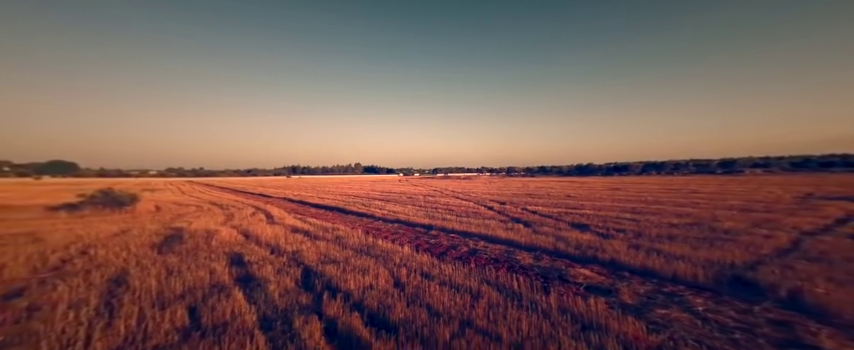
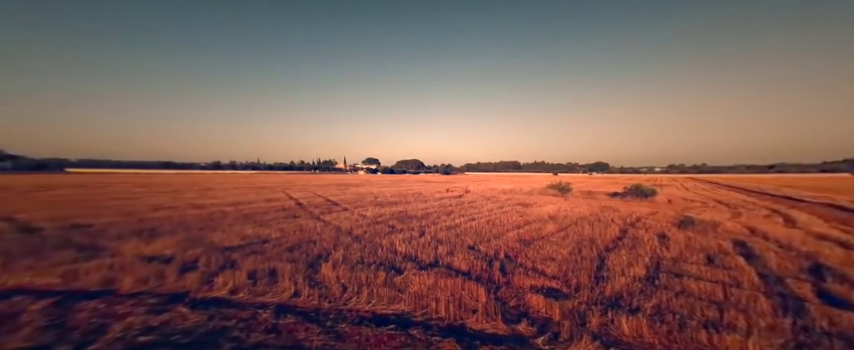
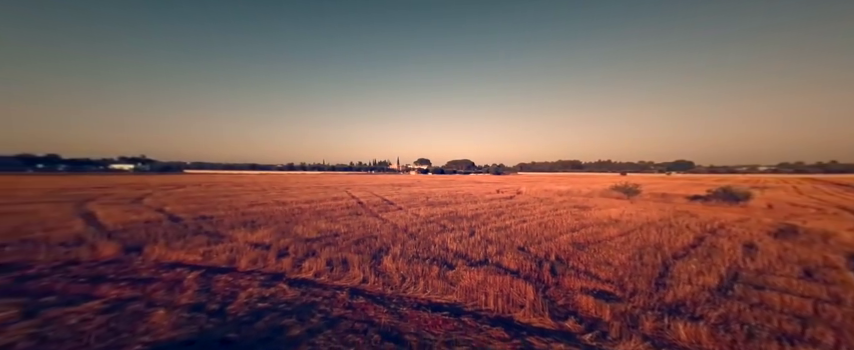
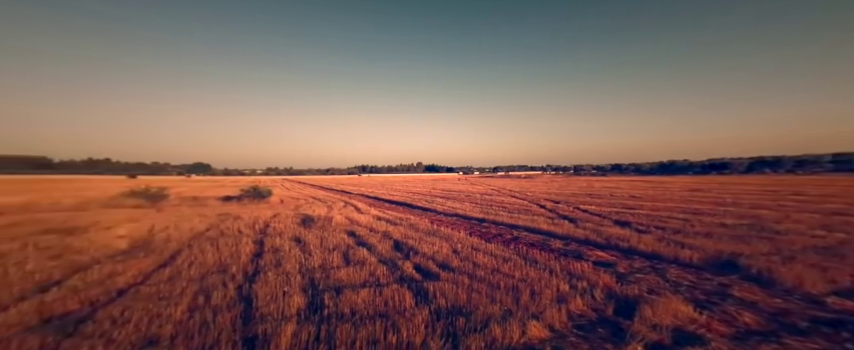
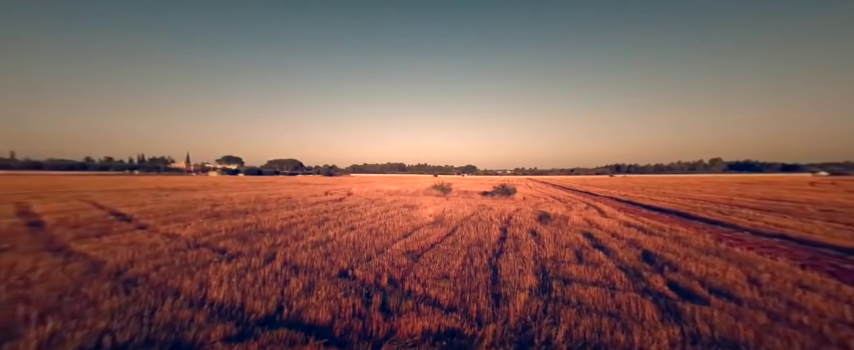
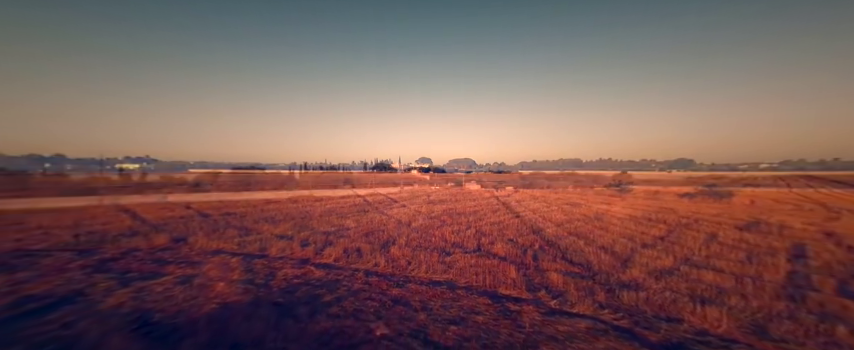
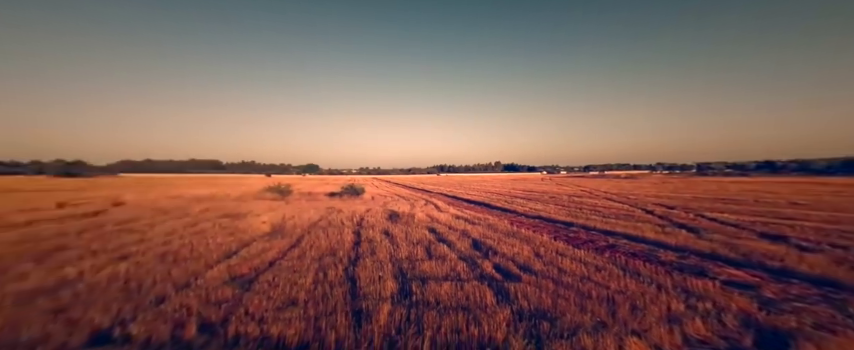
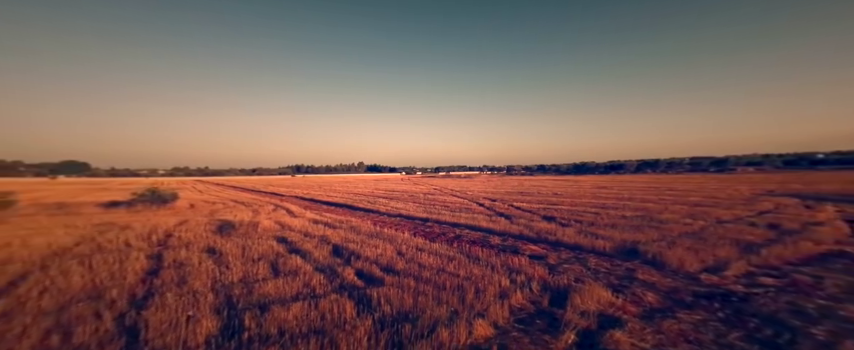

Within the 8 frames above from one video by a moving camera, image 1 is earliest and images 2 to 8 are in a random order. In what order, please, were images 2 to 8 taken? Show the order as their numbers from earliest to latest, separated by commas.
8, 4, 7, 5, 2, 3, 6
